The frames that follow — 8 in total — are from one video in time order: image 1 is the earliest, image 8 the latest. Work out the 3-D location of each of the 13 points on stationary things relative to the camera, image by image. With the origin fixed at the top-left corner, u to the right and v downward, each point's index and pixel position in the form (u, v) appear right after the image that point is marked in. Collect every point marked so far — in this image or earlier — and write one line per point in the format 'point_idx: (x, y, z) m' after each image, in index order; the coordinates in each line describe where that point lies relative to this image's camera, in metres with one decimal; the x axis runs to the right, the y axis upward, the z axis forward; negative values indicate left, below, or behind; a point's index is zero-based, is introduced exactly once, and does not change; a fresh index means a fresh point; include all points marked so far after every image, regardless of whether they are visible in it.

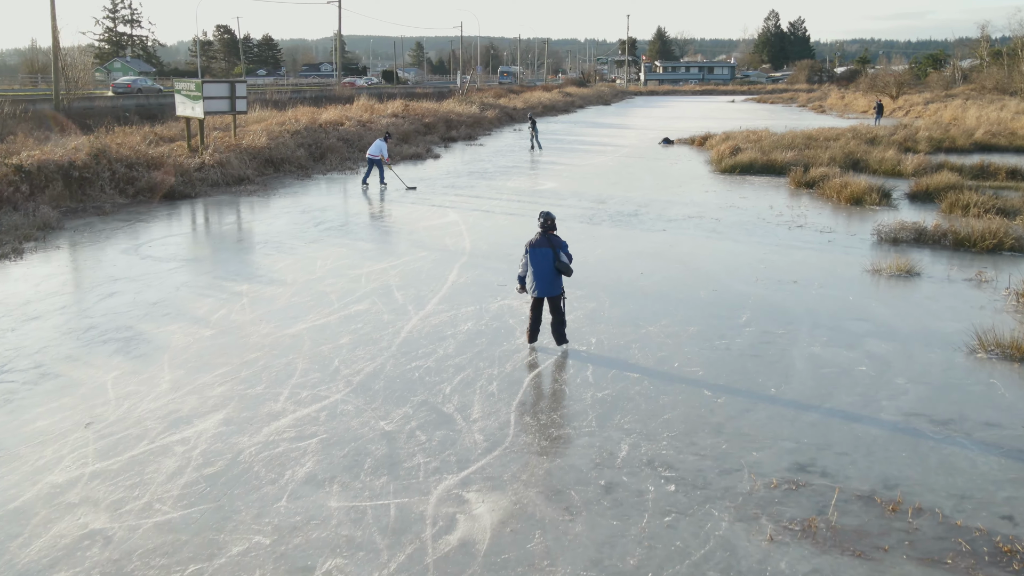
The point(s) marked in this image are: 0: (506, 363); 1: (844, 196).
0: (0.0, -0.5, +7.2) m
1: (+5.2, +1.4, +16.3) m
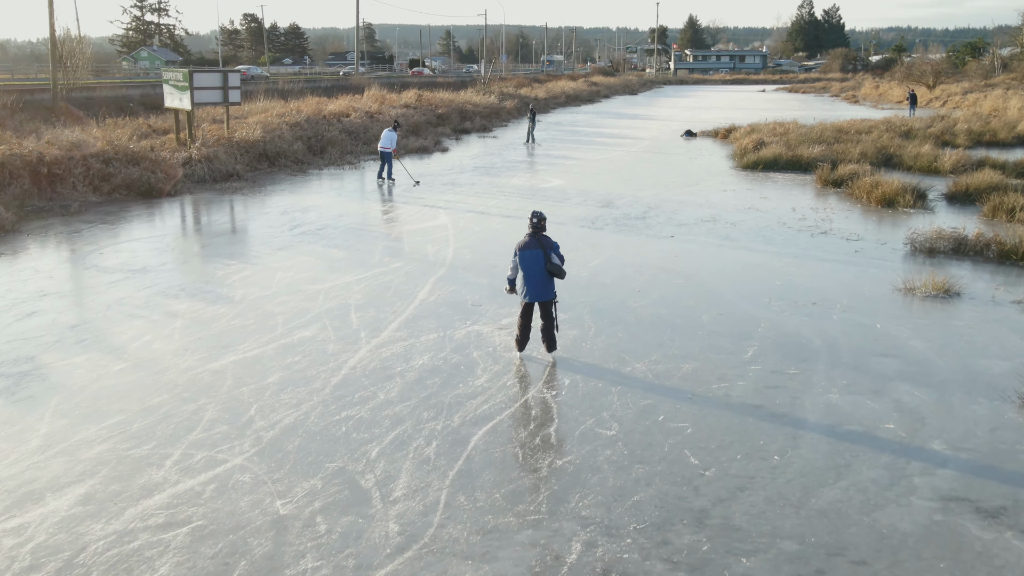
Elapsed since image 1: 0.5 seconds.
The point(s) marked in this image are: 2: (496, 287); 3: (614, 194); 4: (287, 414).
0: (-0.3, -0.7, +6.0) m
1: (+5.2, +1.3, +14.9) m
2: (-0.2, 0.0, +9.5) m
3: (+1.6, +1.4, +16.2) m
4: (-1.3, -0.7, +6.0) m
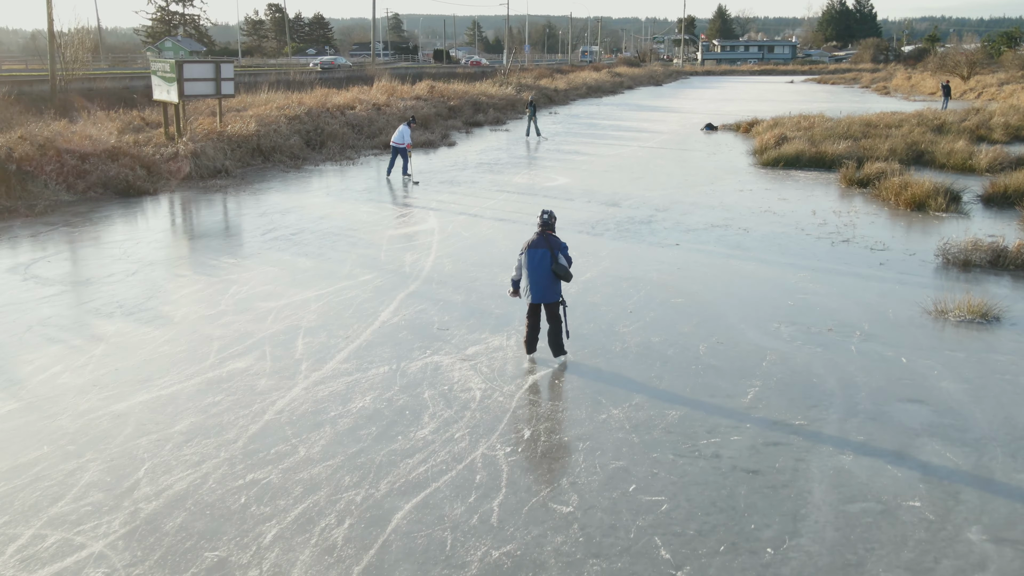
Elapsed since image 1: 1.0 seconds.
0: (-0.6, -0.9, +4.9) m
1: (+5.1, +1.2, +13.6) m
2: (-0.4, -0.1, +8.4) m
3: (+1.6, +1.3, +15.1) m
4: (-1.6, -0.9, +5.0) m
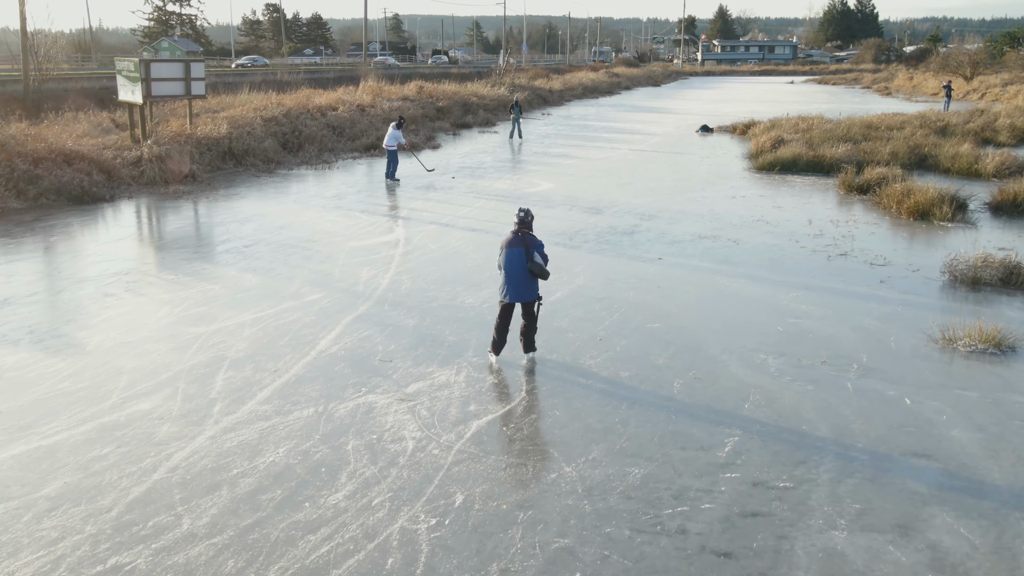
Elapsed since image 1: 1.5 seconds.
0: (-0.9, -1.1, +4.1) m
1: (+4.8, +1.0, +12.7) m
2: (-0.7, -0.3, +7.6) m
3: (+1.3, +1.2, +14.2) m
4: (-1.9, -1.1, +4.1) m
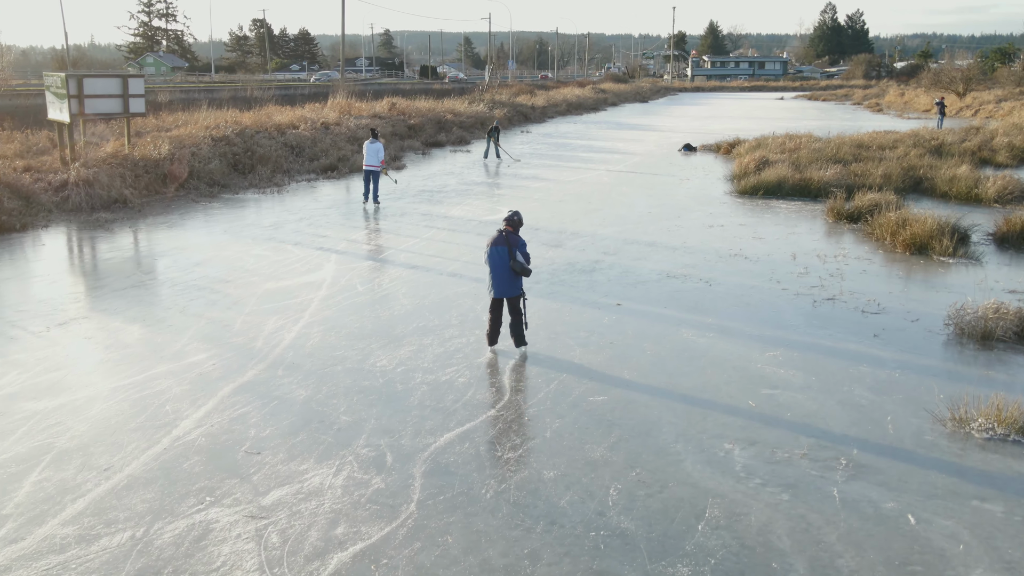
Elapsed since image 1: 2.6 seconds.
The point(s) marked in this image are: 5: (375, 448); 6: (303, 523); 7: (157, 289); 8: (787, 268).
0: (-1.4, -1.4, +2.6) m
1: (+4.3, +0.5, +11.4) m
2: (-1.2, -0.7, +6.1) m
3: (+0.7, +0.7, +12.8) m
4: (-2.4, -1.4, +2.7) m
5: (-0.7, -0.8, +5.5) m
6: (-0.9, -1.0, +4.6) m
7: (-3.3, 0.0, +9.7) m
8: (+2.8, +0.2, +10.5) m
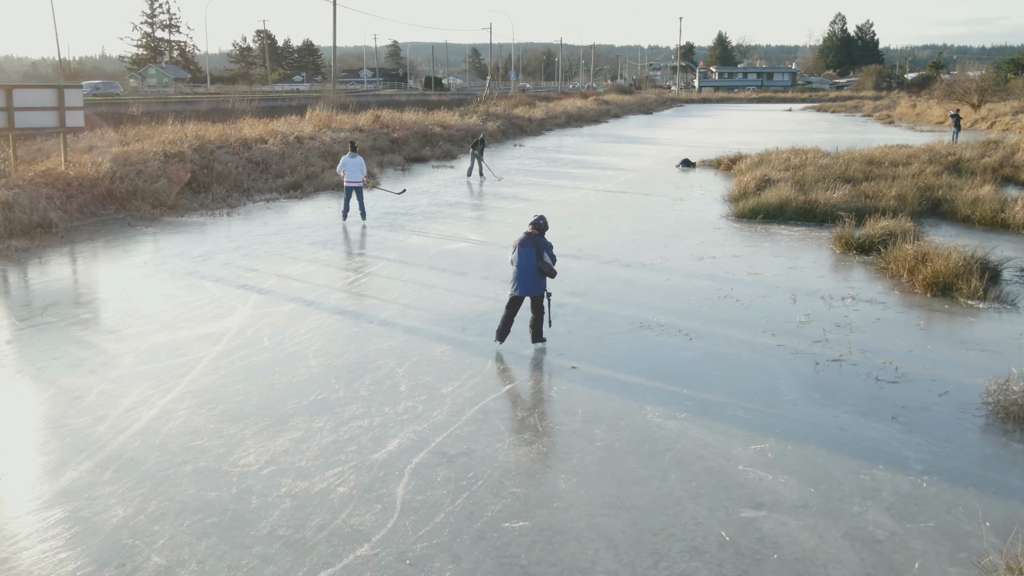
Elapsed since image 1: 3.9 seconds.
0: (-2.0, -1.8, +1.0) m
1: (+3.8, +0.1, +9.7) m
2: (-1.7, -1.1, +4.5) m
3: (+0.2, +0.2, +11.2) m
4: (-2.9, -1.8, +1.0) m
5: (-1.2, -1.2, +3.8) m
6: (-1.4, -1.4, +2.9) m
7: (-3.8, -0.4, +8.1) m
8: (+2.3, -0.2, +8.8) m
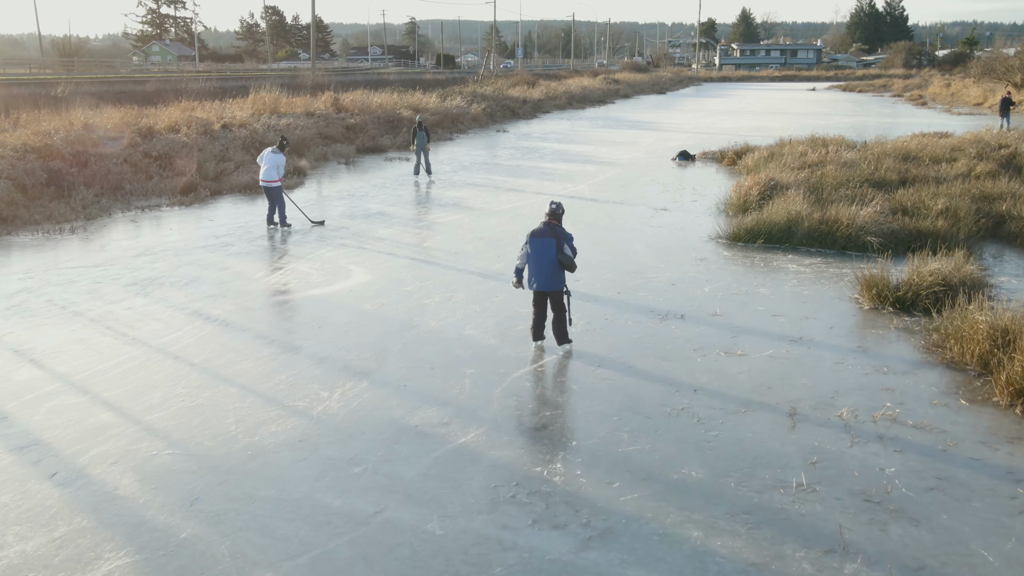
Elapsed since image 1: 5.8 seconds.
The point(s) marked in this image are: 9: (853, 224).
0: (-3.2, -2.5, -2.6) m
1: (+2.8, -0.5, +5.9) m
2: (-2.8, -1.8, +0.9) m
3: (-0.7, -0.3, +7.5) m
4: (-4.1, -2.5, -2.6) m
5: (-2.4, -1.9, +0.2) m
6: (-2.6, -2.1, -0.7) m
7: (-4.8, -1.0, +4.5) m
8: (+1.3, -0.8, +5.1) m
9: (+3.5, +0.7, +10.8) m
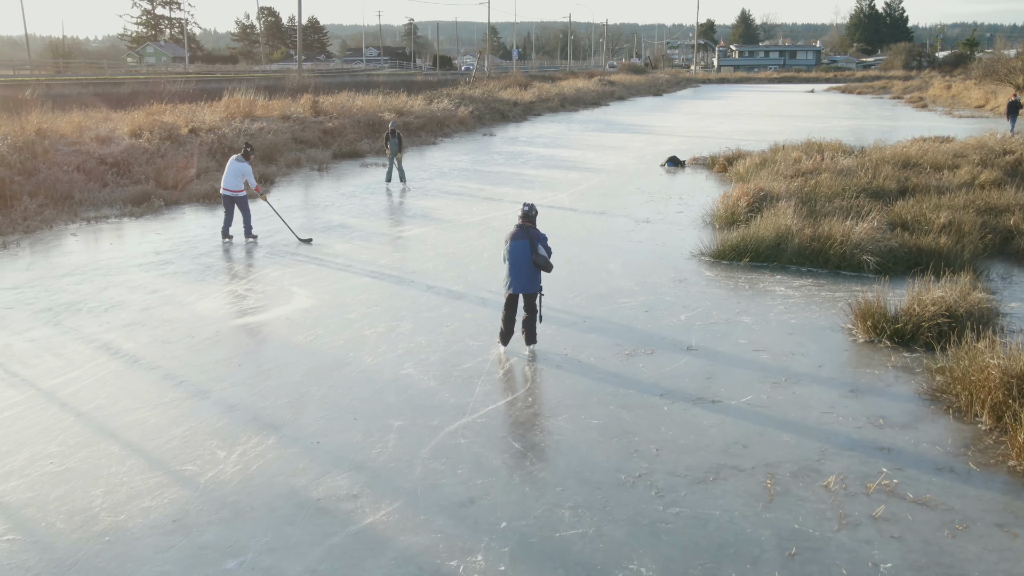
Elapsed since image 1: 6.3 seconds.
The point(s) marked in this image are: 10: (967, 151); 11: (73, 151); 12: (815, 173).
0: (-3.5, -2.7, -3.6) m
1: (+2.4, -0.7, +5.0) m
2: (-3.2, -2.0, -0.1) m
3: (-1.1, -0.6, +6.5) m
4: (-4.5, -2.7, -3.5) m
5: (-2.7, -2.1, -0.8) m
6: (-3.0, -2.3, -1.6) m
7: (-5.2, -1.2, +3.6) m
8: (+0.9, -1.1, +4.2) m
9: (+3.2, +0.4, +9.8) m
10: (+7.7, +2.3, +17.7) m
11: (-6.8, +2.2, +16.1) m
12: (+4.4, +1.7, +14.9) m
